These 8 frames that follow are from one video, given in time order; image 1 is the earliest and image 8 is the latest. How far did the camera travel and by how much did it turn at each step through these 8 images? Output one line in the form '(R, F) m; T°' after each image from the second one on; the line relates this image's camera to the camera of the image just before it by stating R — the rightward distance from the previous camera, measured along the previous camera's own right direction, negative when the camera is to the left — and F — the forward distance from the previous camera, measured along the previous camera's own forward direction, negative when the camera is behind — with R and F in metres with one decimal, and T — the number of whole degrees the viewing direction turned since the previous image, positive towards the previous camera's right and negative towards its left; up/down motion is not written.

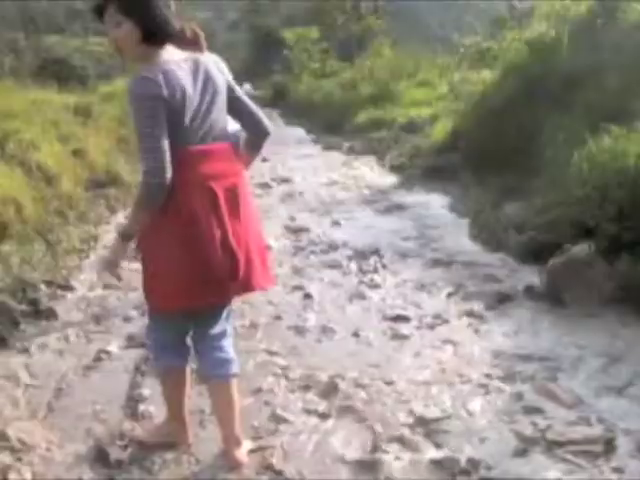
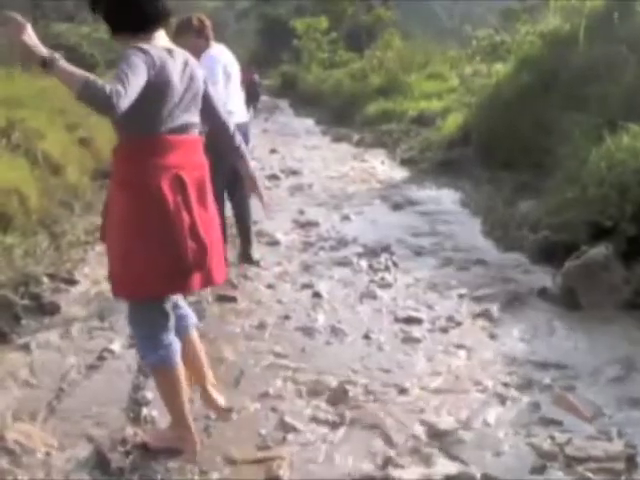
(0.0, +0.2) m; 0°
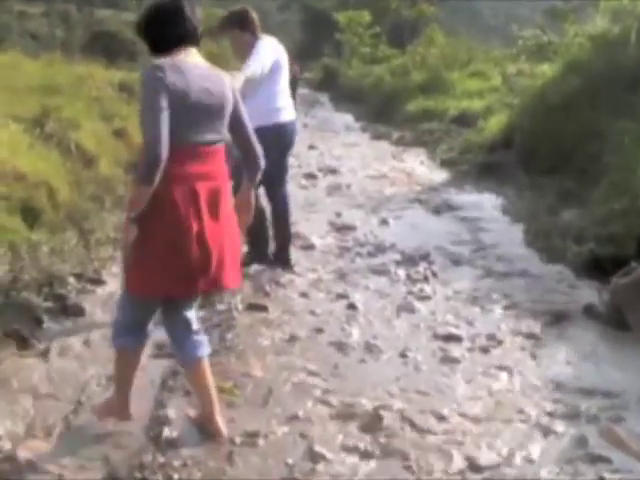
(0.0, +0.3) m; -2°
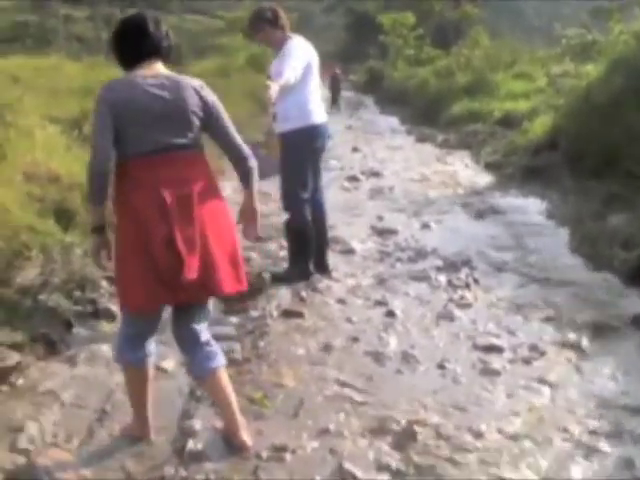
(0.0, +0.2) m; -2°
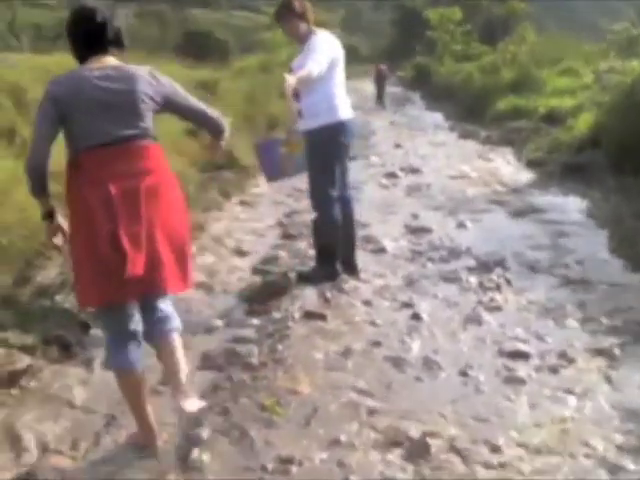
(+0.1, +0.2) m; -2°
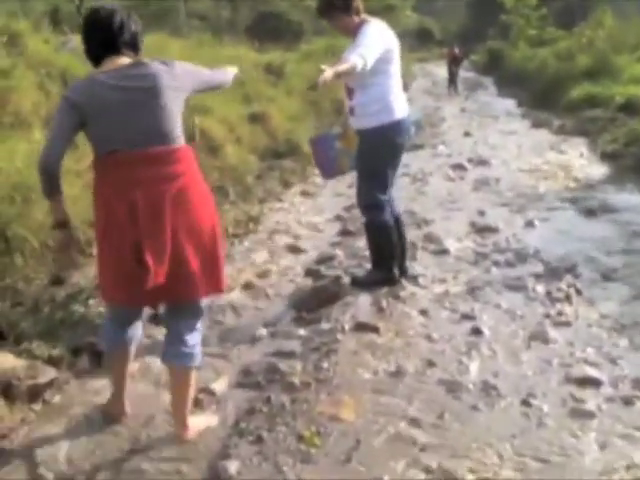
(+0.1, +0.5) m; -3°
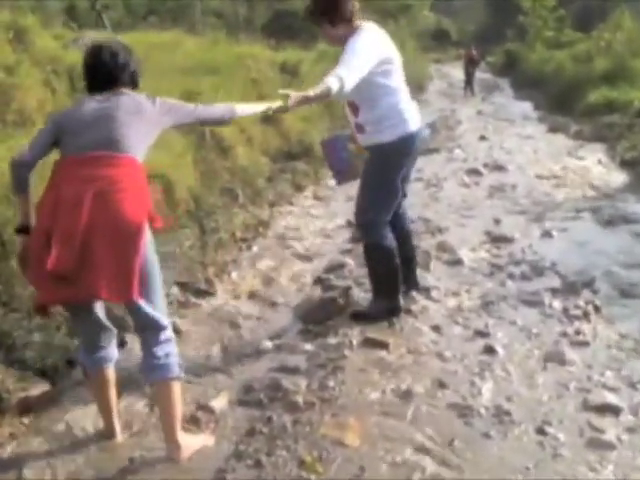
(0.0, +0.3) m; -1°
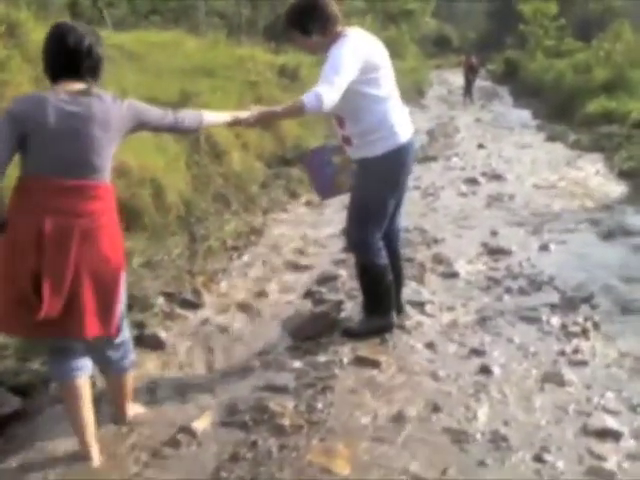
(0.0, +0.2) m; 0°
